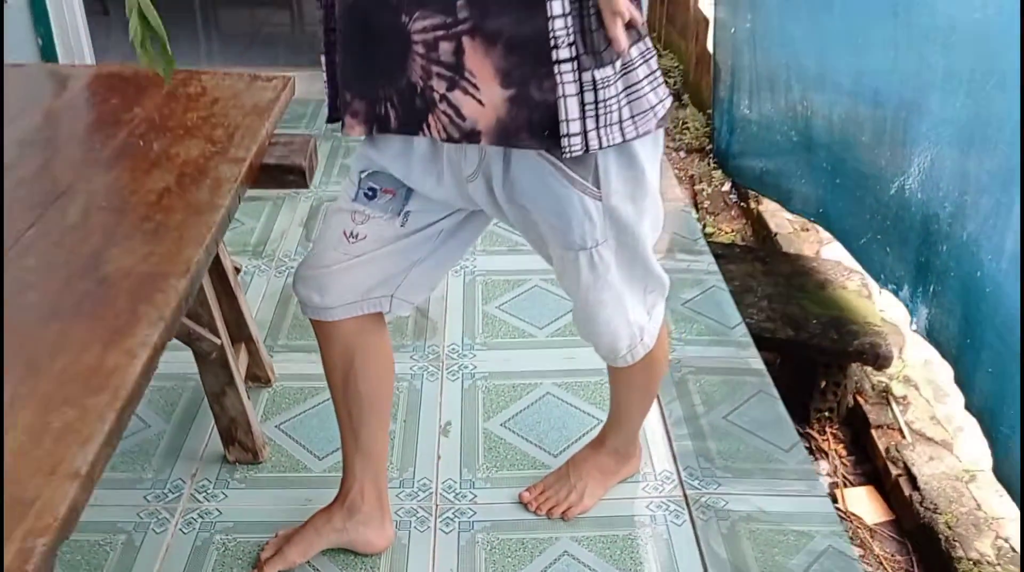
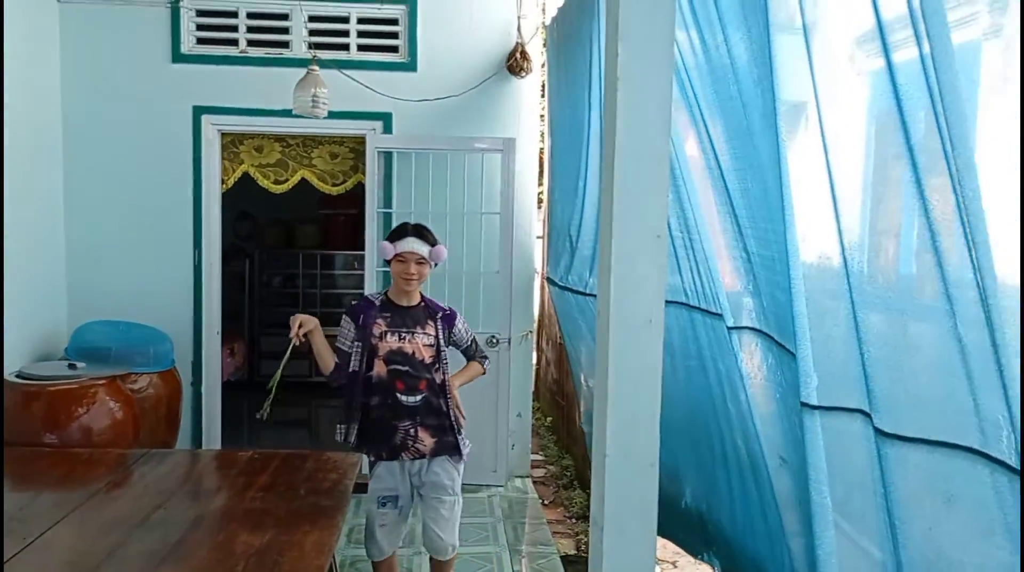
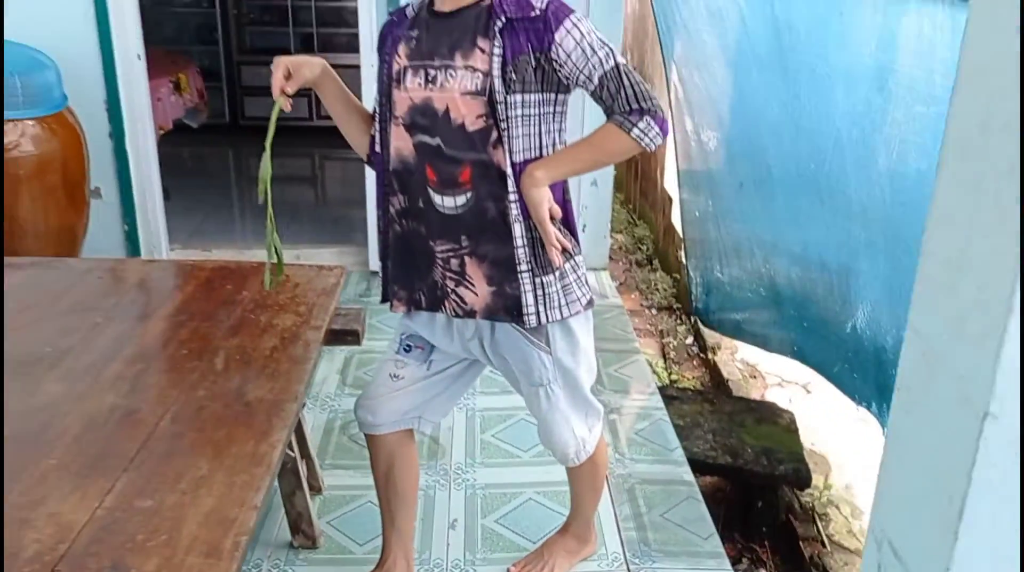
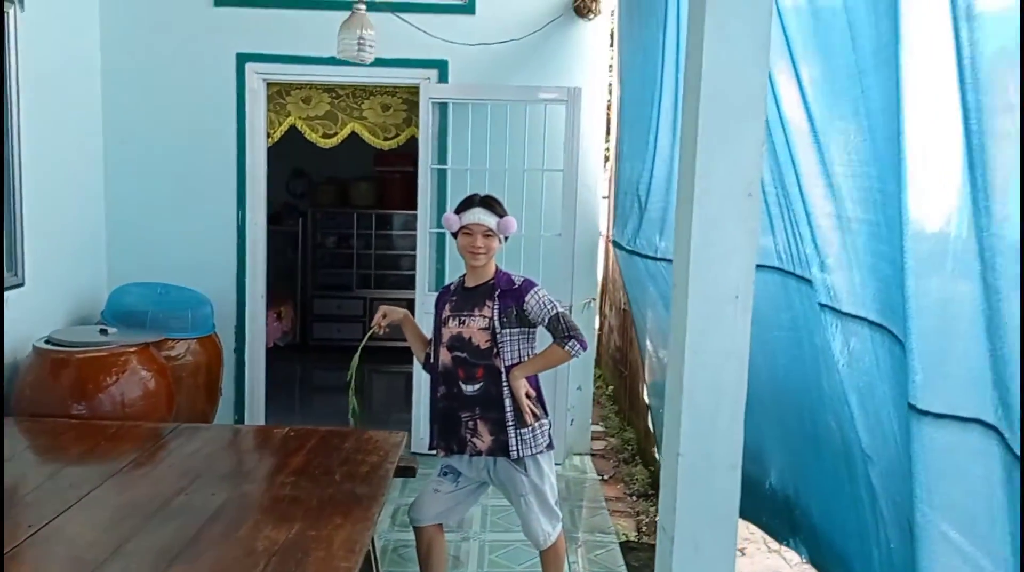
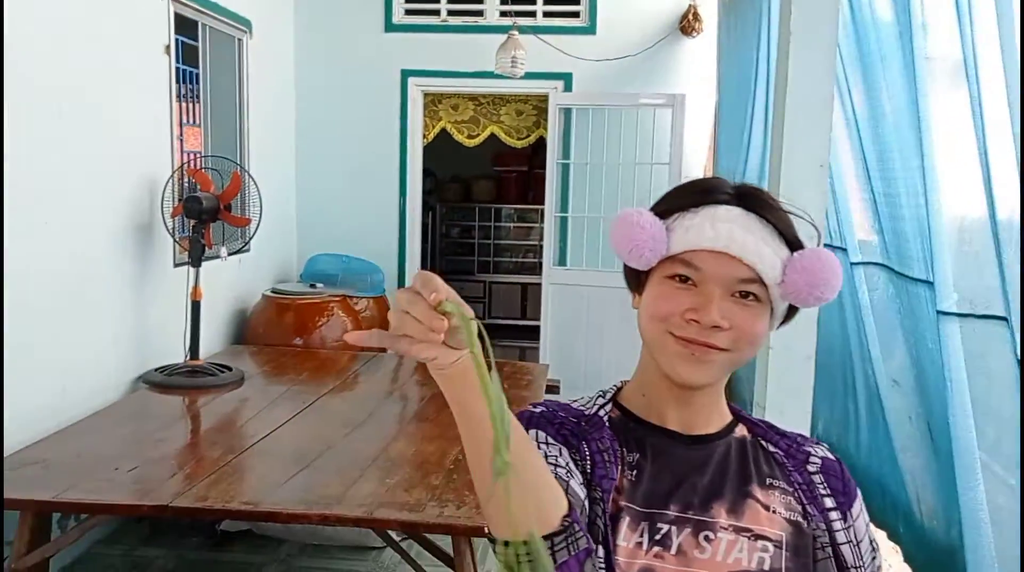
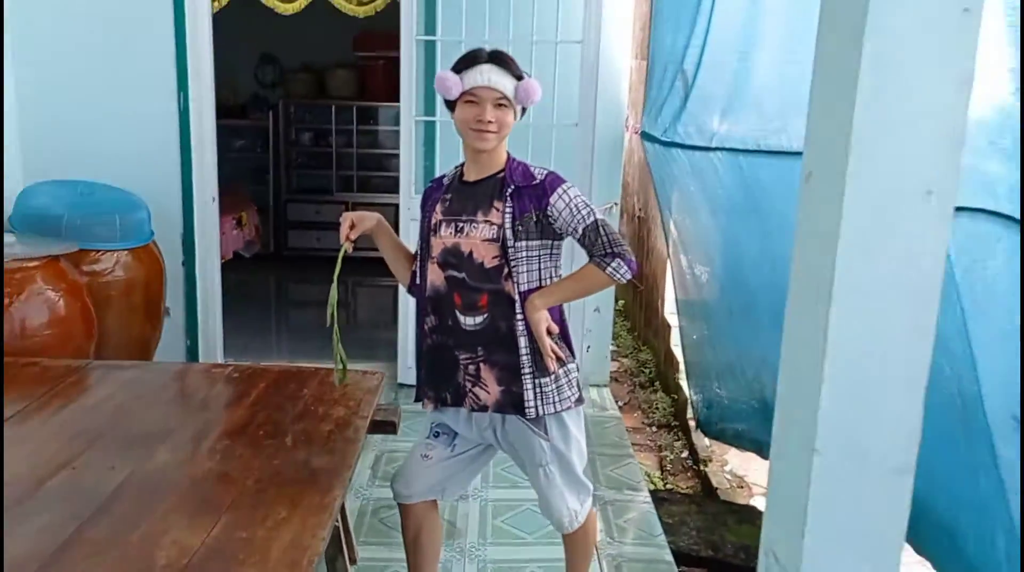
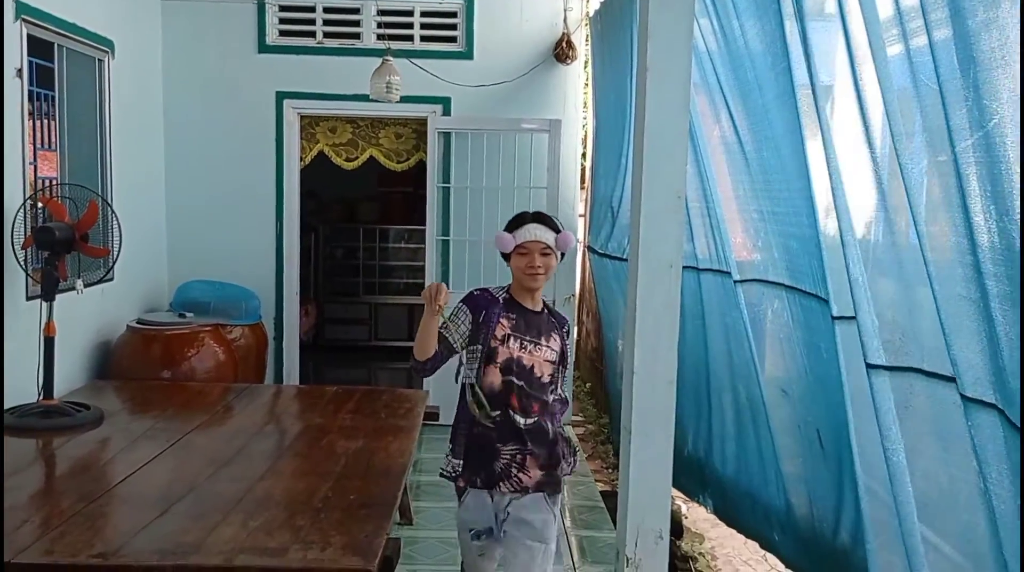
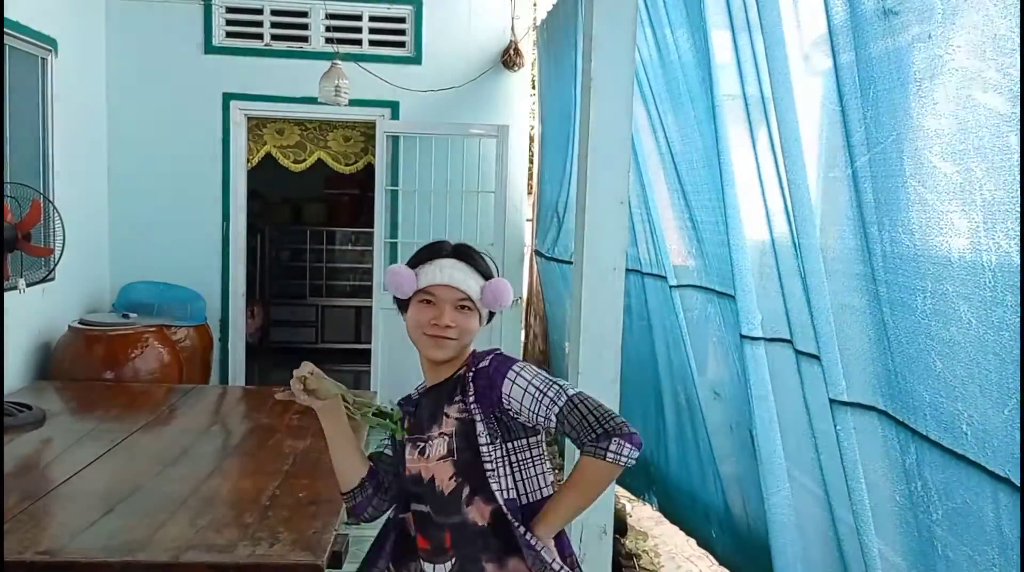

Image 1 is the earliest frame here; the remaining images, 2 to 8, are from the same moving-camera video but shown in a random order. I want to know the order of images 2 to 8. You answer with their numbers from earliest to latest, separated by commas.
3, 6, 4, 2, 7, 8, 5
